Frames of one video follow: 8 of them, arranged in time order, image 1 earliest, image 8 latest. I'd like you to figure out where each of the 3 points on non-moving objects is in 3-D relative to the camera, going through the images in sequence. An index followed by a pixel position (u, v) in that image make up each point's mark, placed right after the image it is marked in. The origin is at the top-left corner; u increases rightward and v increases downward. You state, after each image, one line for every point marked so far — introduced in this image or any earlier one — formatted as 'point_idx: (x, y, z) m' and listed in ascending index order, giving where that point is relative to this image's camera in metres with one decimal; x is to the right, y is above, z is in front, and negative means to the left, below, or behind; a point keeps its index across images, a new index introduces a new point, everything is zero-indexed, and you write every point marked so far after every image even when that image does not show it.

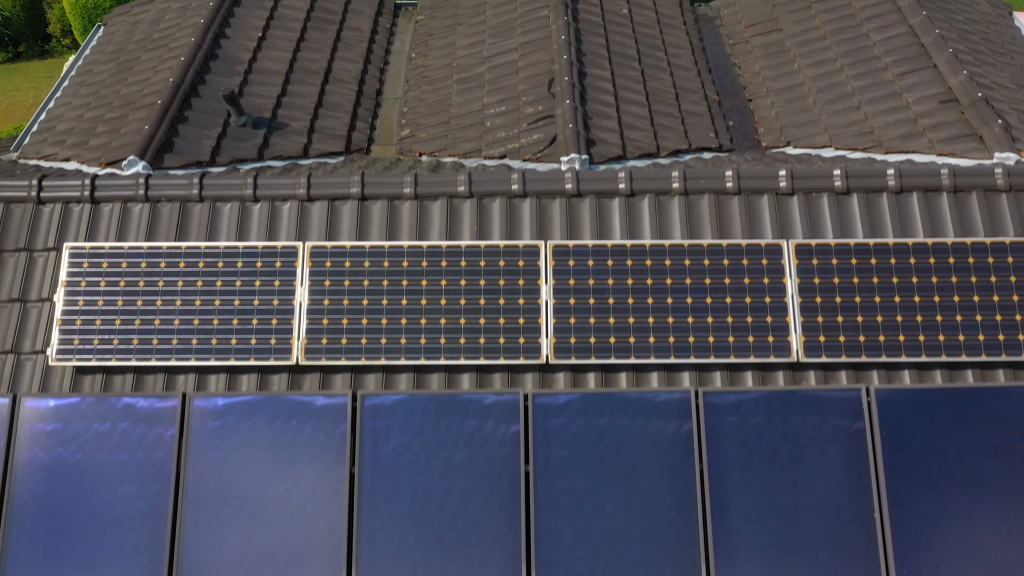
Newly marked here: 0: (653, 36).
0: (+1.2, +2.1, +6.6) m
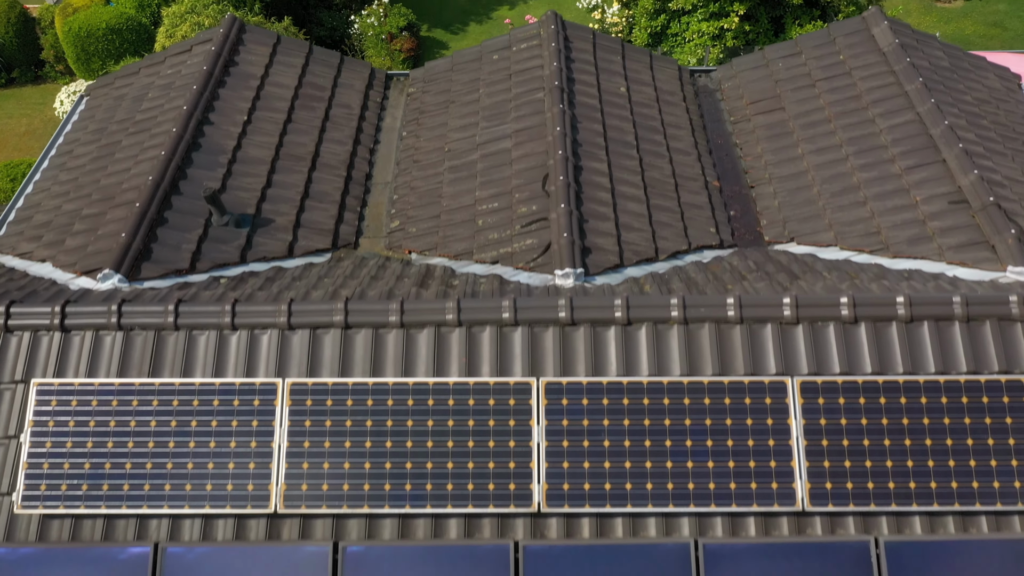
0: (+1.1, +1.4, +6.4) m
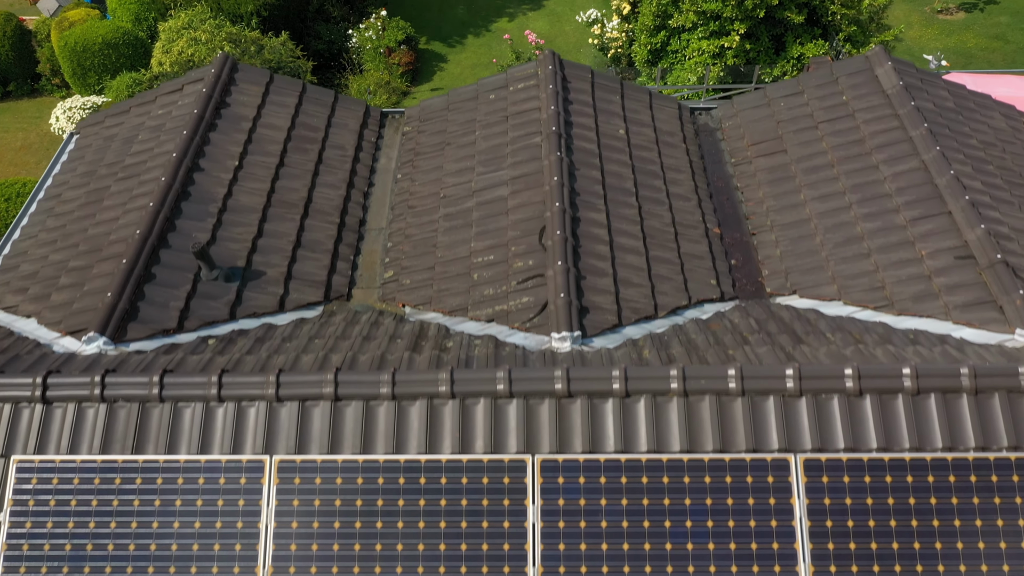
0: (+1.1, +1.0, +6.3) m
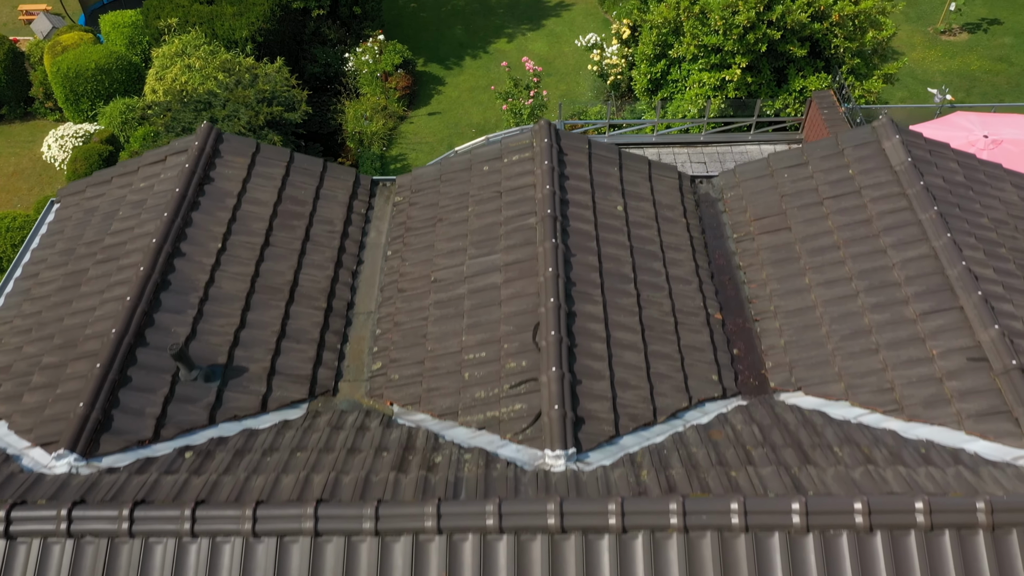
0: (+1.0, +0.4, +6.0) m
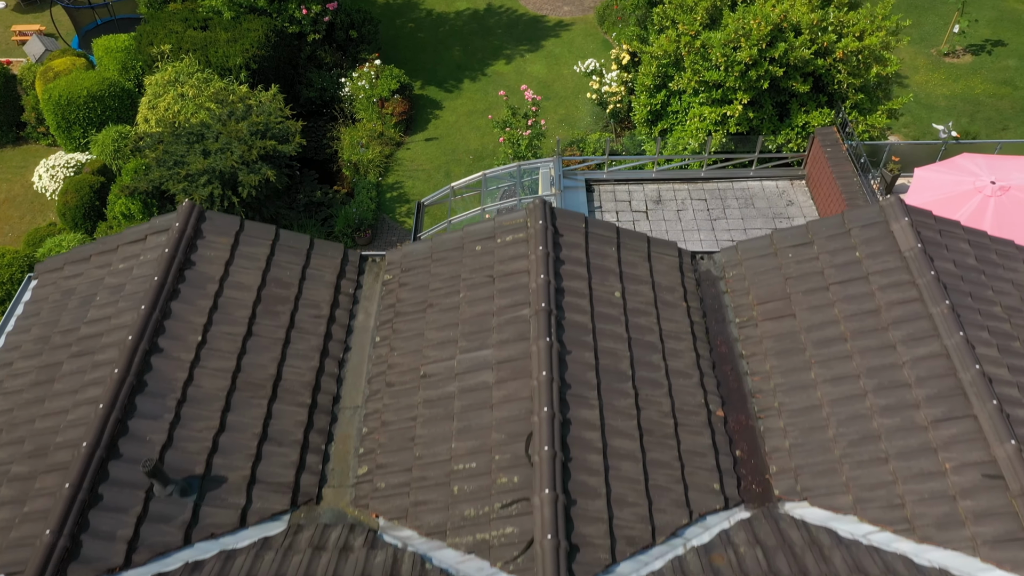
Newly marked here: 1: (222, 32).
0: (+1.0, -0.3, +5.8) m
1: (-6.5, +5.7, +17.8) m
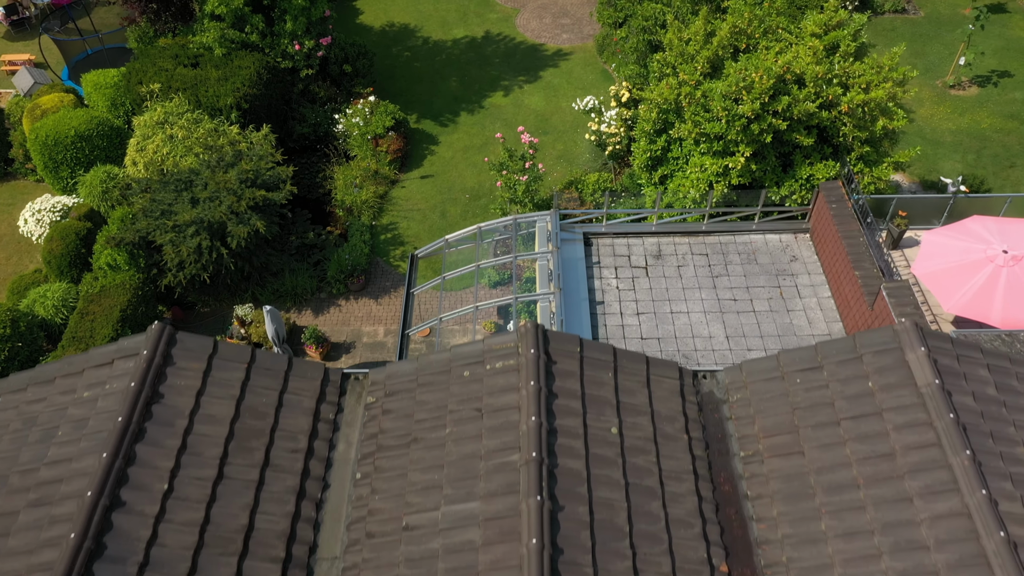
0: (+0.9, -1.2, +5.4) m
1: (-6.6, +4.8, +17.4) m
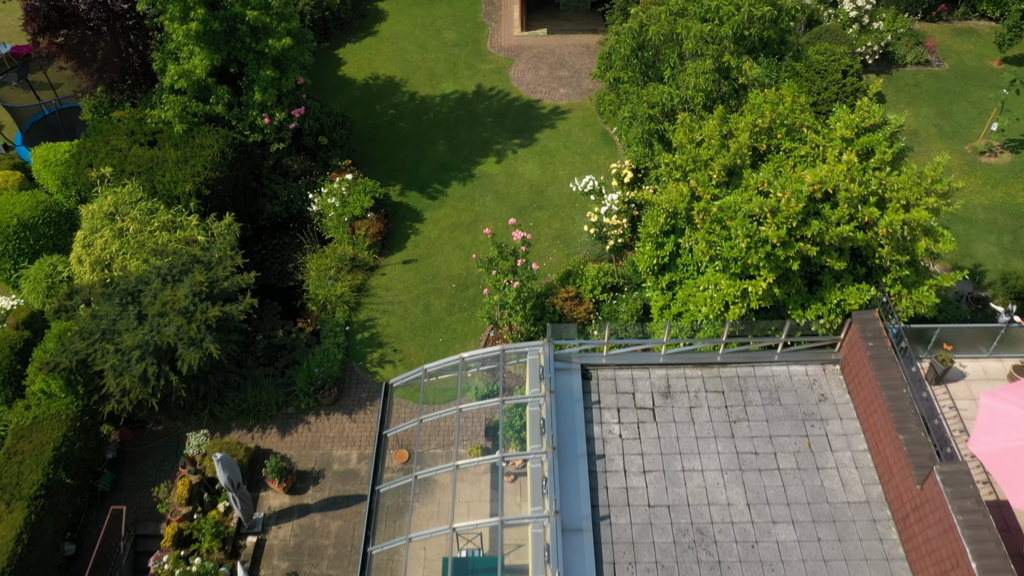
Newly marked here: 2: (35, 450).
0: (+0.7, -3.3, +3.7) m
1: (-6.8, +2.7, +15.7) m
2: (-7.2, -2.4, +12.0) m
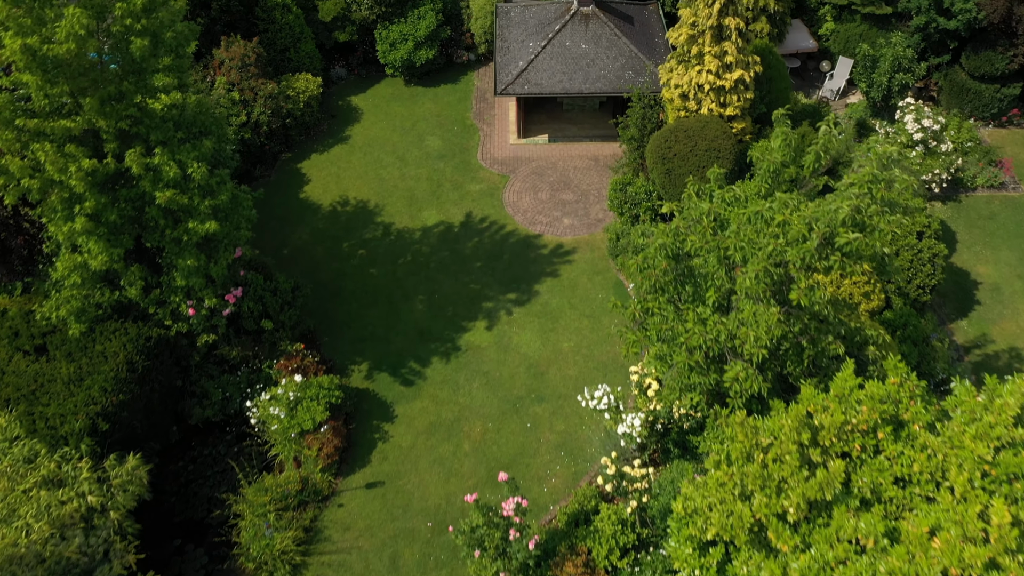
0: (+0.6, -7.2, +0.2) m
1: (-6.9, -1.2, +12.1) m
2: (-7.4, -6.3, +8.5) m
